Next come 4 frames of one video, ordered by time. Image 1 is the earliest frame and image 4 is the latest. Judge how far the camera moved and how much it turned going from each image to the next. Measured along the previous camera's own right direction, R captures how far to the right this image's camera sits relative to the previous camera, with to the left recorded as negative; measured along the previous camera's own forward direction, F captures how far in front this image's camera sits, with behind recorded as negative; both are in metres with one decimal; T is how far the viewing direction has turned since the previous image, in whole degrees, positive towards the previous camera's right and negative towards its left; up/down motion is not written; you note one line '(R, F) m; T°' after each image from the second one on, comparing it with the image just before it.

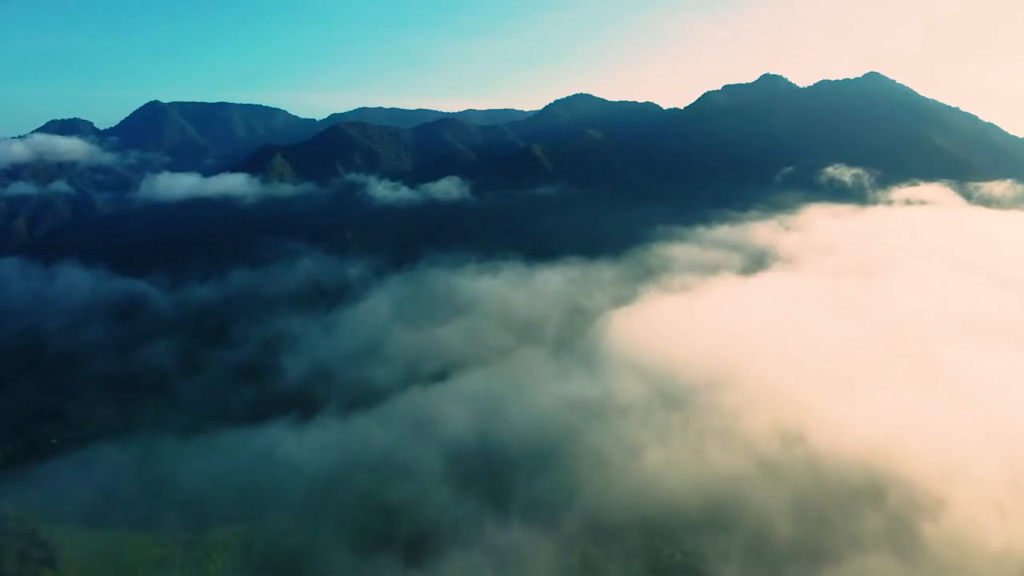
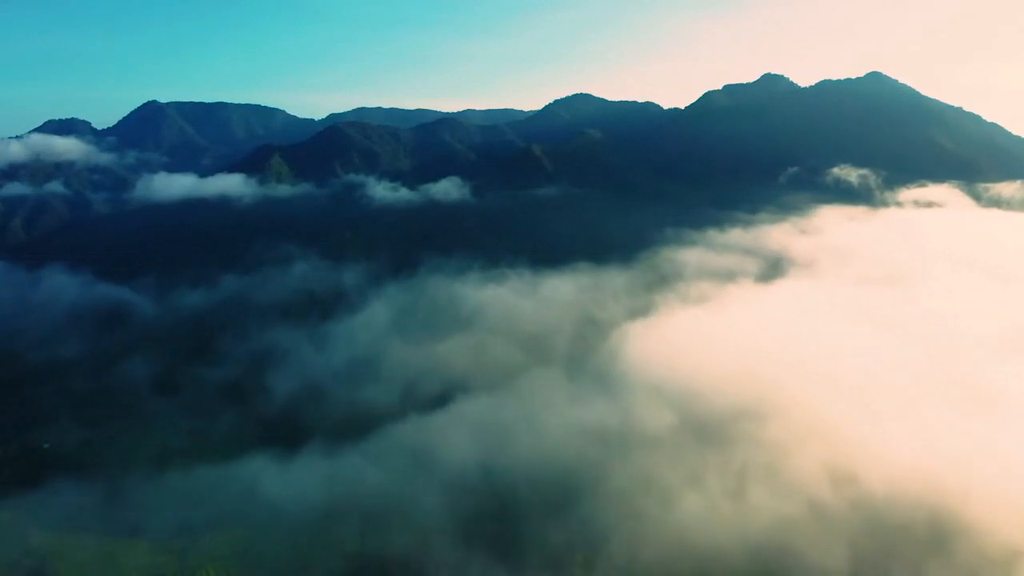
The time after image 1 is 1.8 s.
(-0.6, +3.4) m; 0°
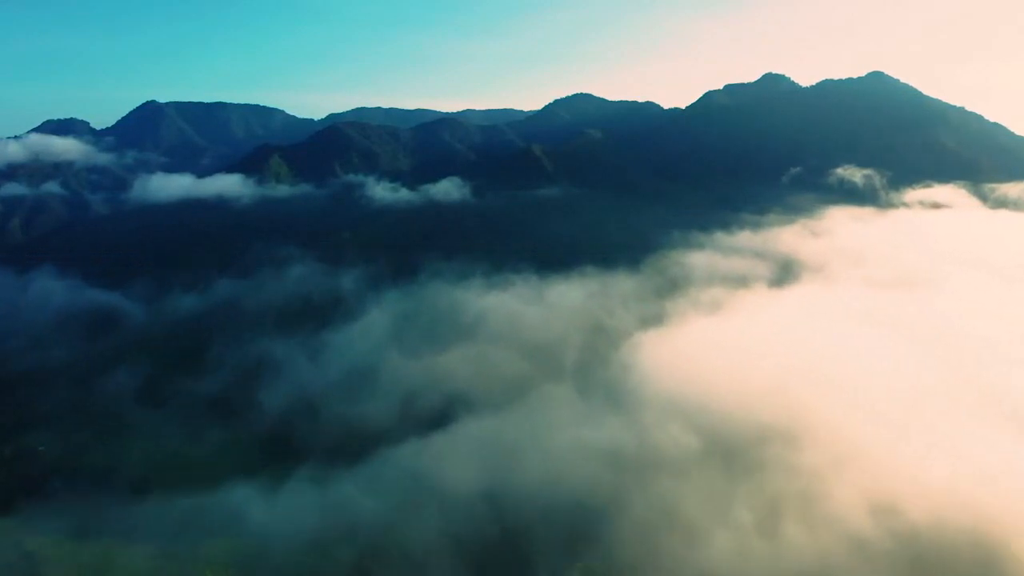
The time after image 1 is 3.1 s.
(-0.4, +2.2) m; 0°
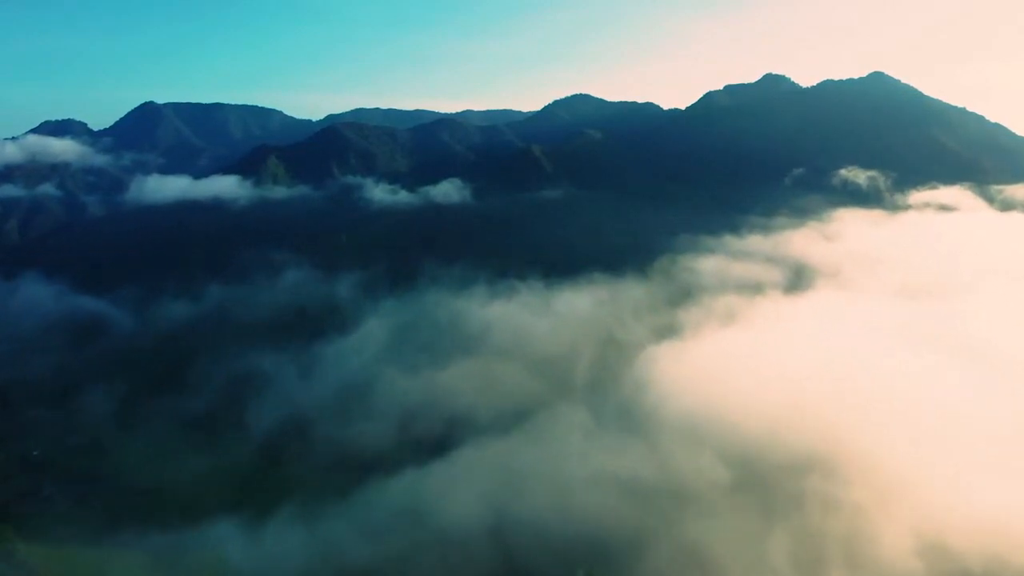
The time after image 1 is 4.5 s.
(-0.4, +2.6) m; 0°
